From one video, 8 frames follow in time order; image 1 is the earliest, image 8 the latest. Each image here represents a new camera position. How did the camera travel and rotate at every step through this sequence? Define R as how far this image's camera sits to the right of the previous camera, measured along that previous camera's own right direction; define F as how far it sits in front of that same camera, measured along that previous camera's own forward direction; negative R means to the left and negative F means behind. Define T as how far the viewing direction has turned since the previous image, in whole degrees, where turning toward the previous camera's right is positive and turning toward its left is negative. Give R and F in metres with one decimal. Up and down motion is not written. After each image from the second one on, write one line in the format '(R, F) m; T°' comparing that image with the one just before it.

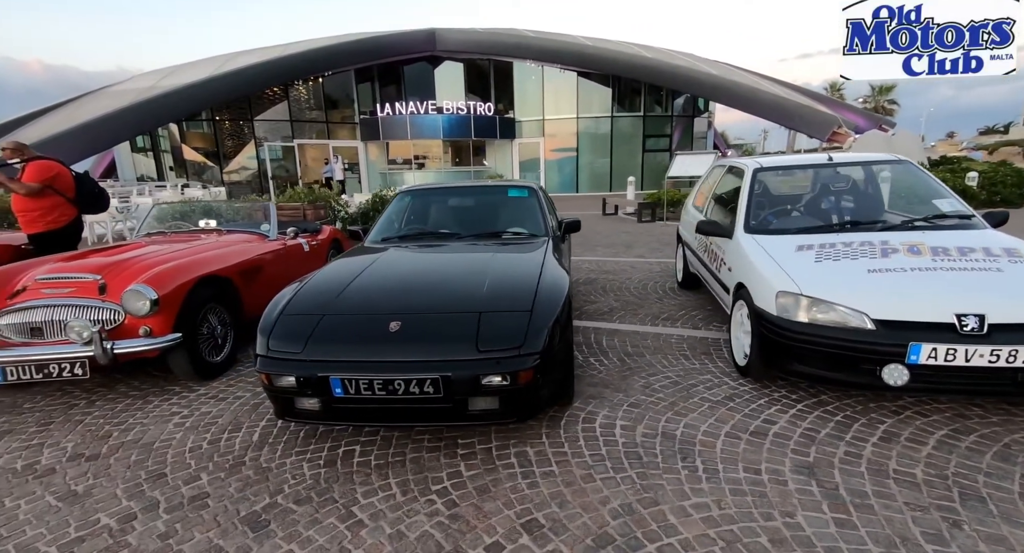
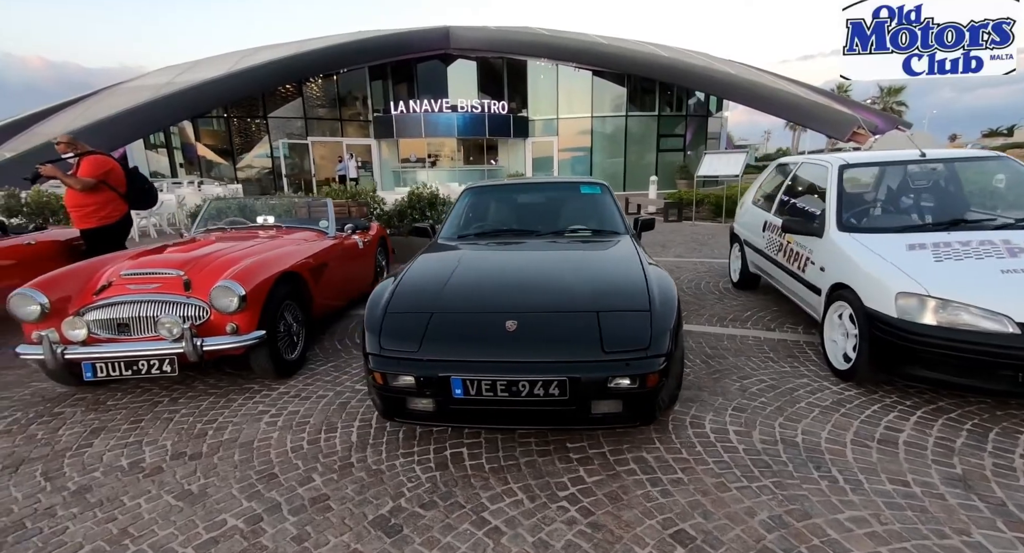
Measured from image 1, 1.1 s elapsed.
(-0.5, +0.1) m; -1°
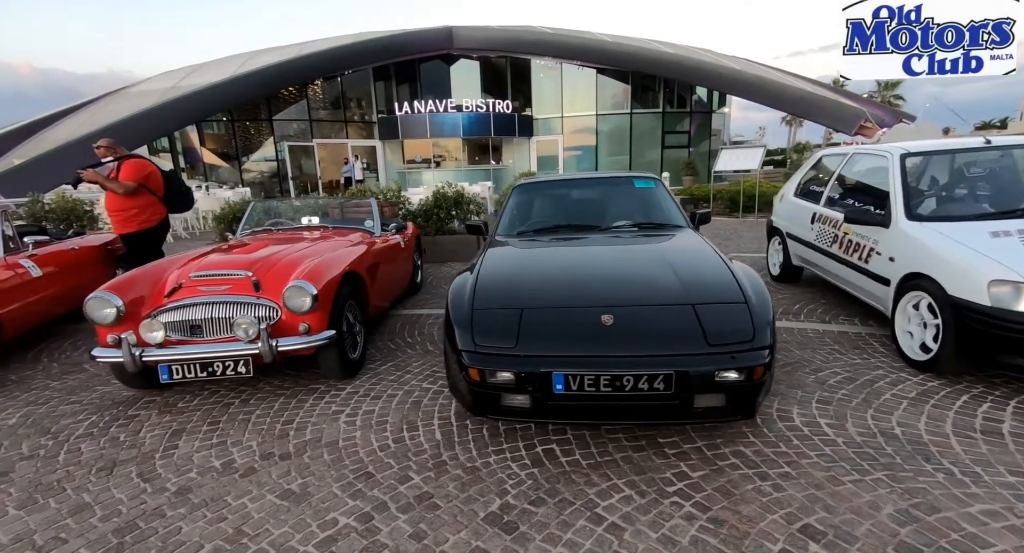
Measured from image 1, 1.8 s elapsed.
(-0.4, 0.0) m; -1°
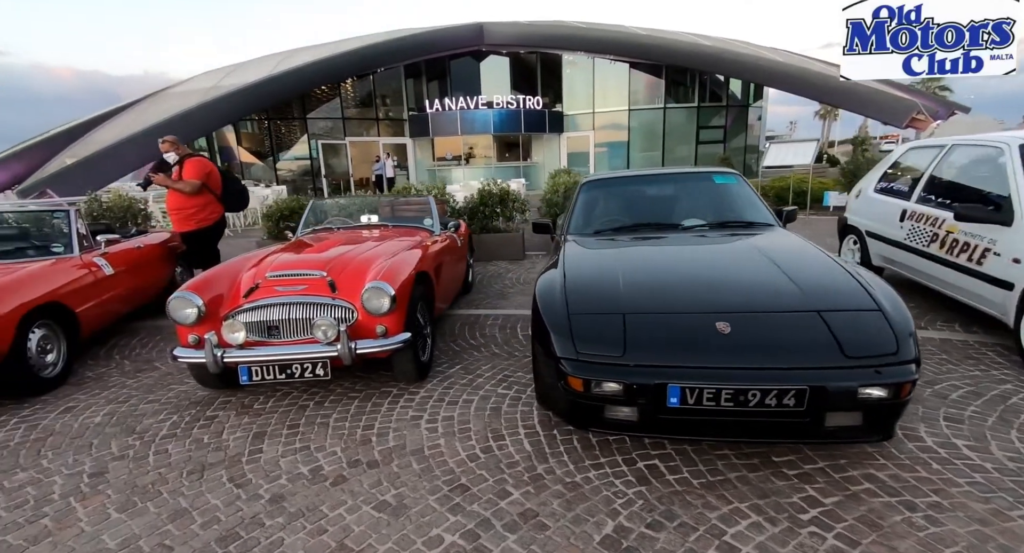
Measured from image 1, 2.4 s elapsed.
(-0.3, +0.1) m; -4°
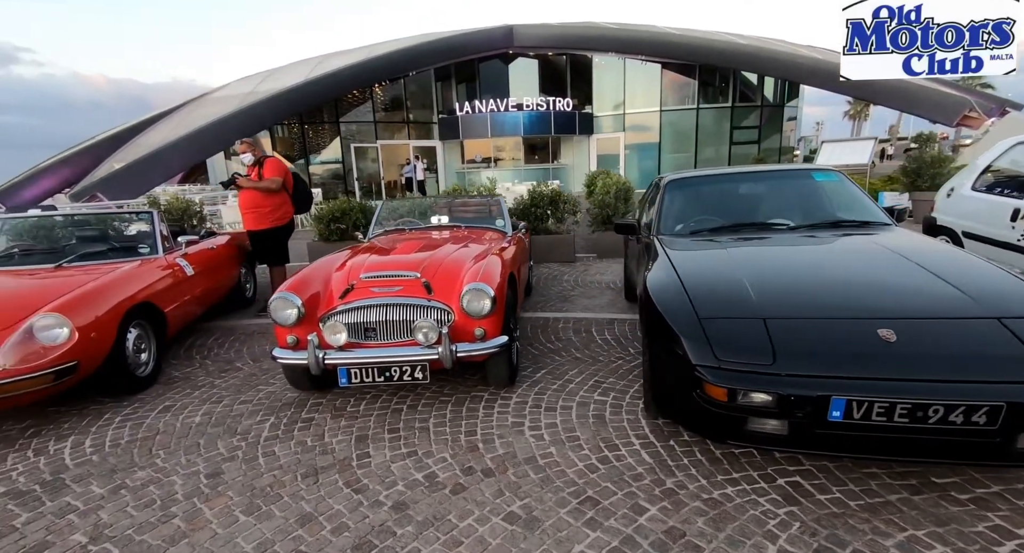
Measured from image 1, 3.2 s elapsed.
(-0.5, +0.1) m; -3°
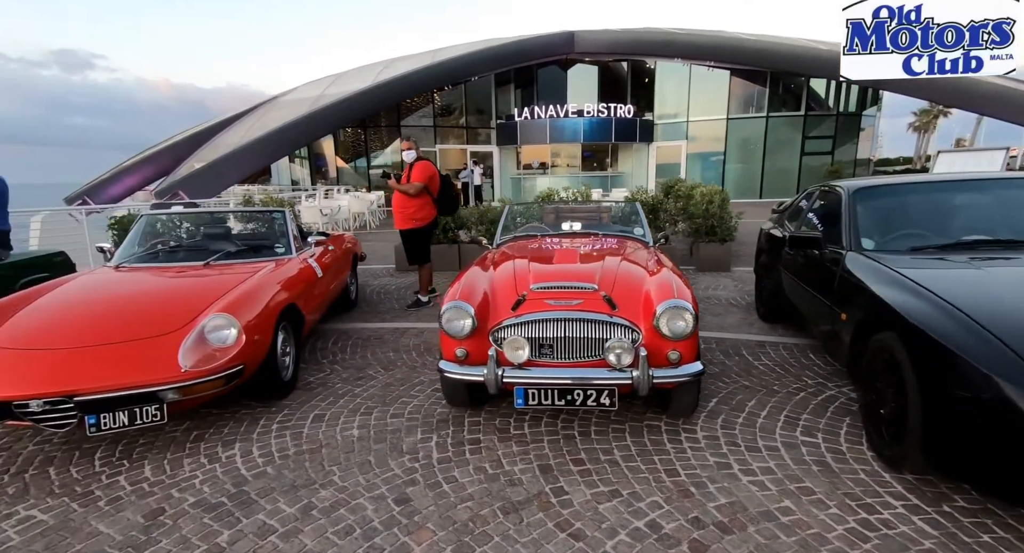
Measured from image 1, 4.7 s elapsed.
(-0.8, +0.3) m; -7°
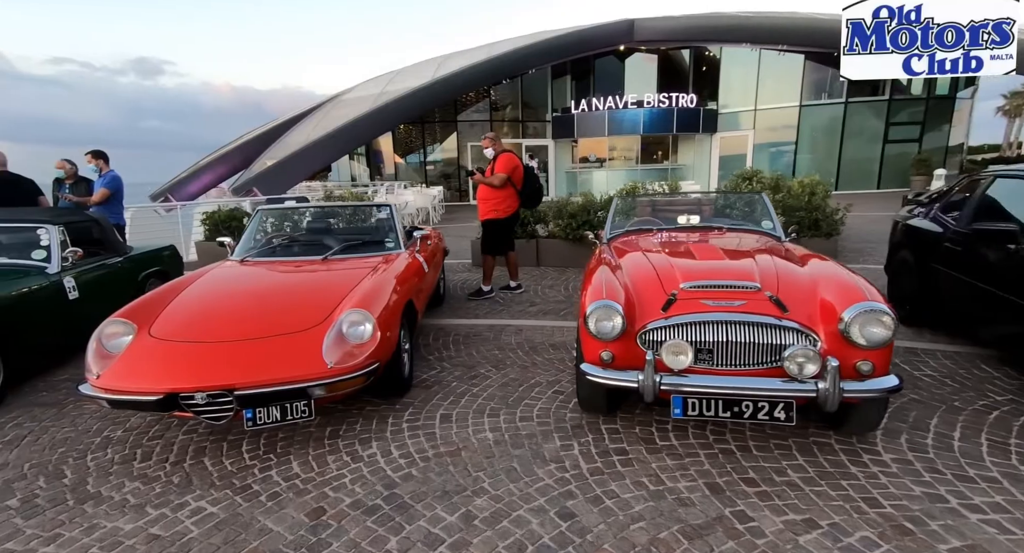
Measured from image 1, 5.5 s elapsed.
(-0.5, +0.2) m; -7°
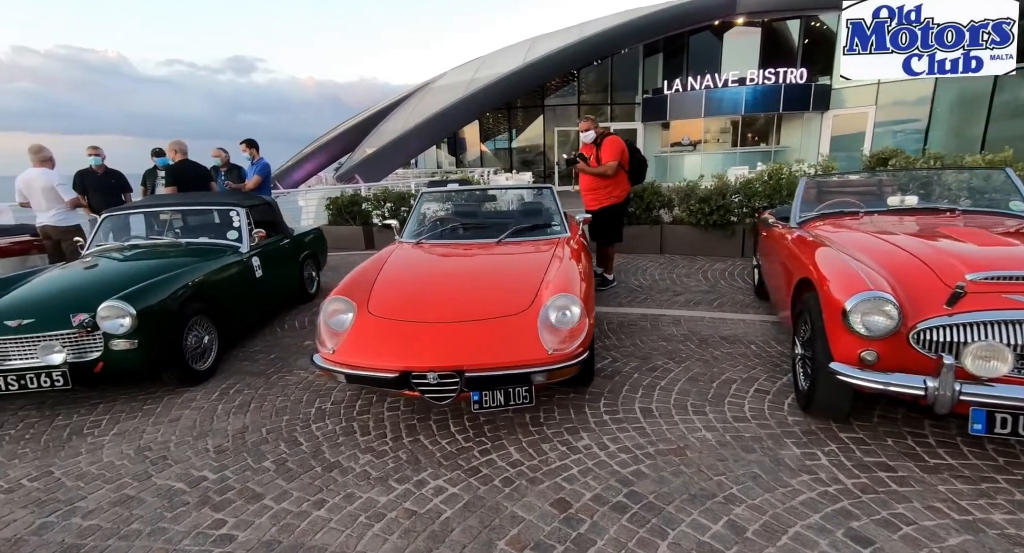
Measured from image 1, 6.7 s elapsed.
(-0.7, +0.1) m; -11°
